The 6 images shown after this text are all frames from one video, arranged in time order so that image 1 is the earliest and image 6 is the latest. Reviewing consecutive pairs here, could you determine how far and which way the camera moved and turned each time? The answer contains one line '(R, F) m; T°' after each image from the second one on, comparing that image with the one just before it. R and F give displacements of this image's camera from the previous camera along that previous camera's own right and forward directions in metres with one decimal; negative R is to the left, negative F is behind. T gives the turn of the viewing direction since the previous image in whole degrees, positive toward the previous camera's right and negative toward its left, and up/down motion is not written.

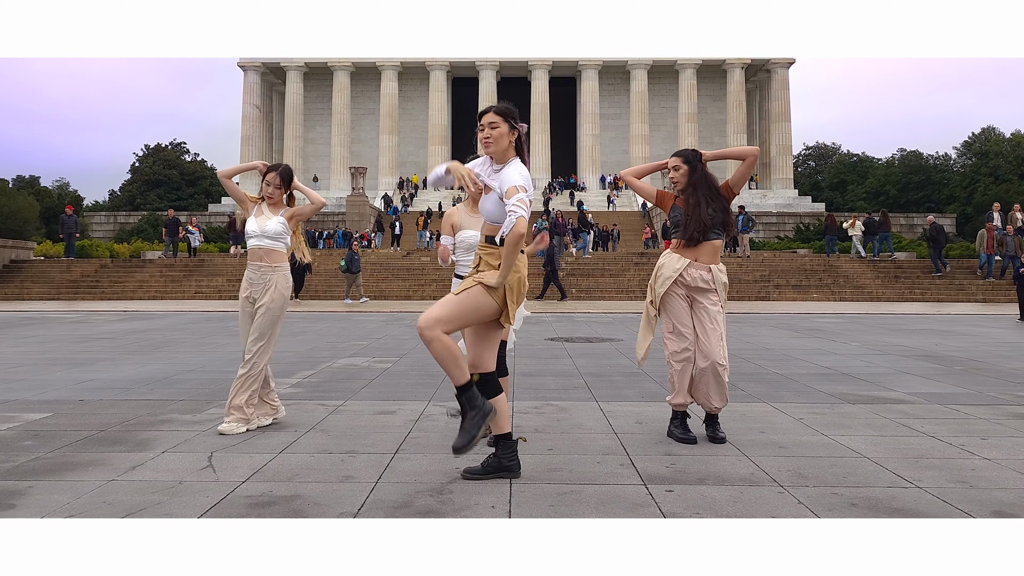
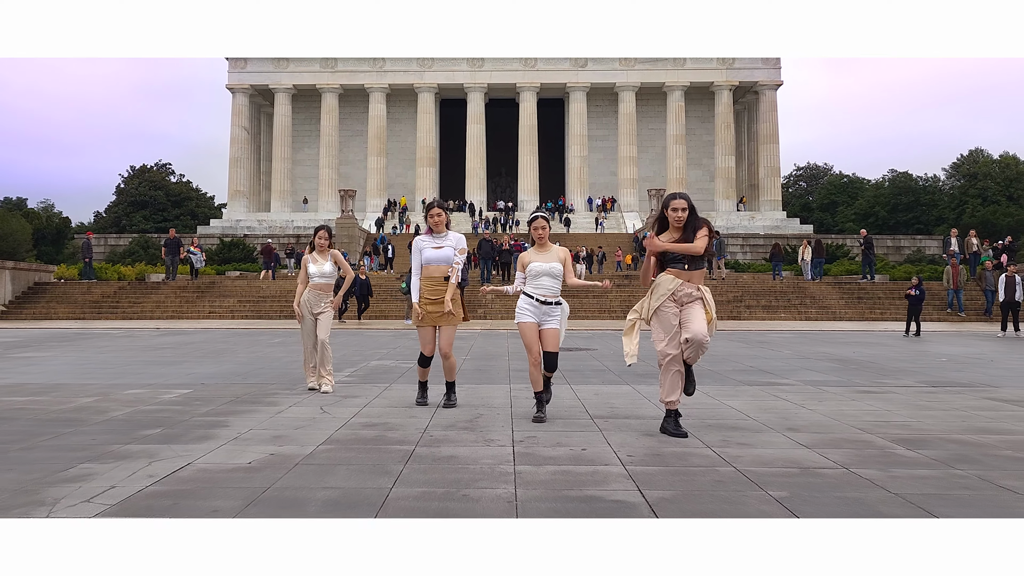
(-0.1, -2.3) m; +1°
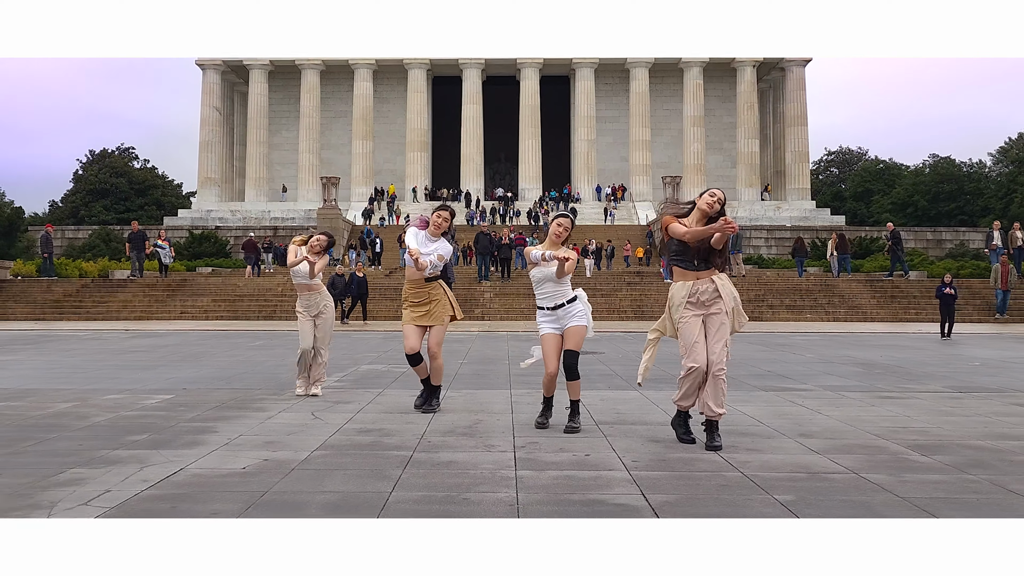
(+0.1, 0.0) m; -1°
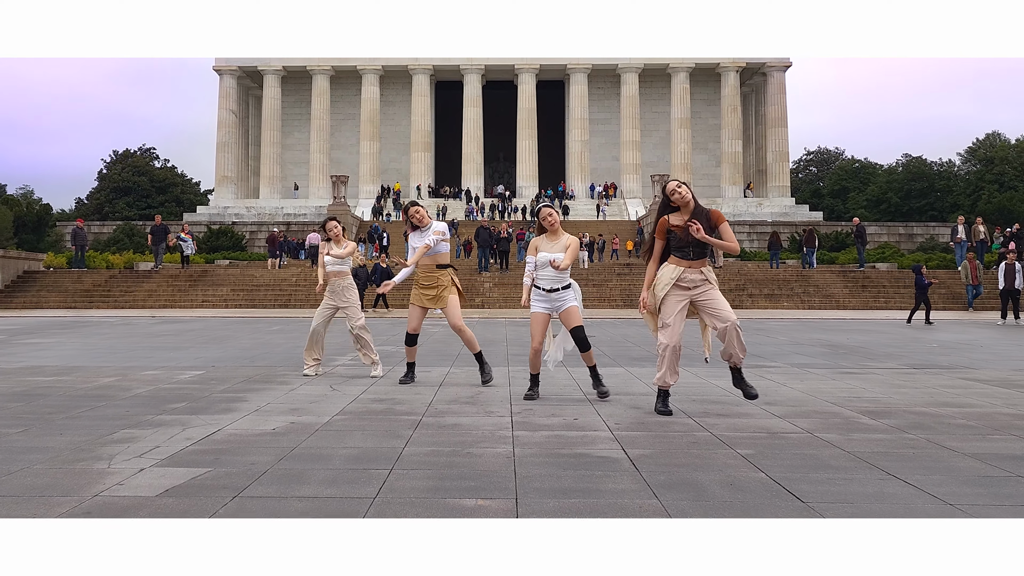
(-0.1, -0.5) m; +1°
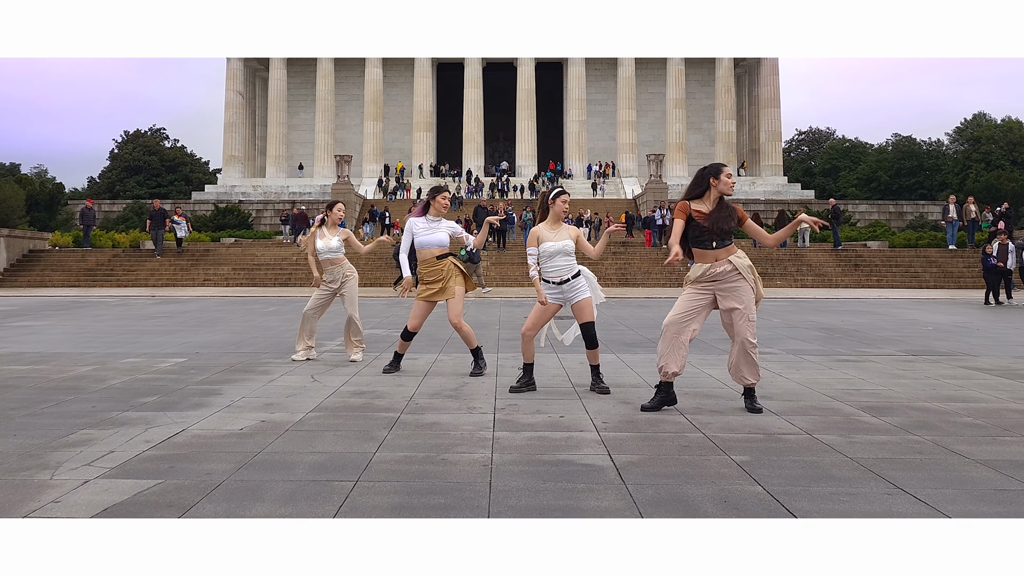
(+0.1, +0.3) m; 0°
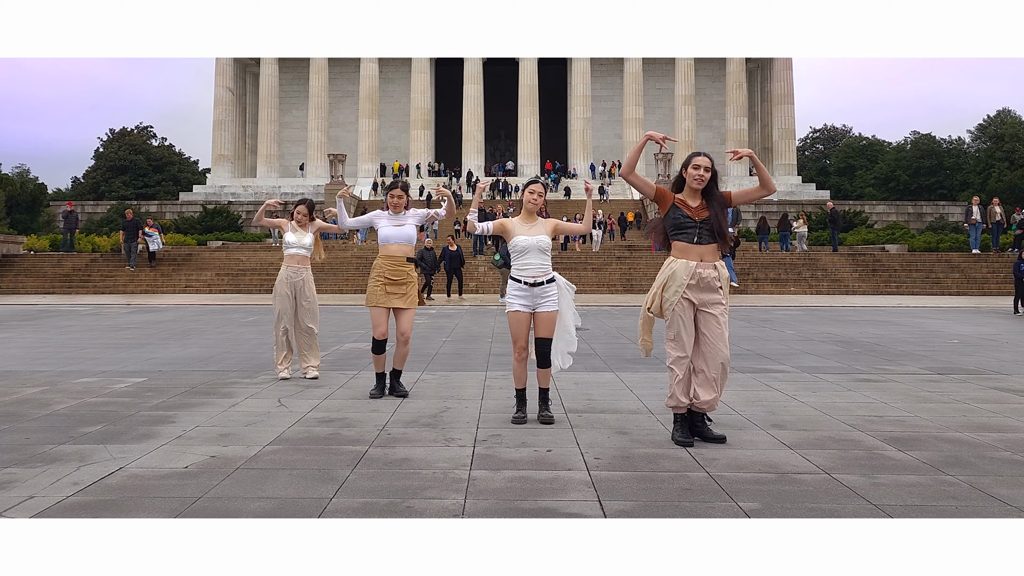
(+0.1, +0.5) m; 0°
